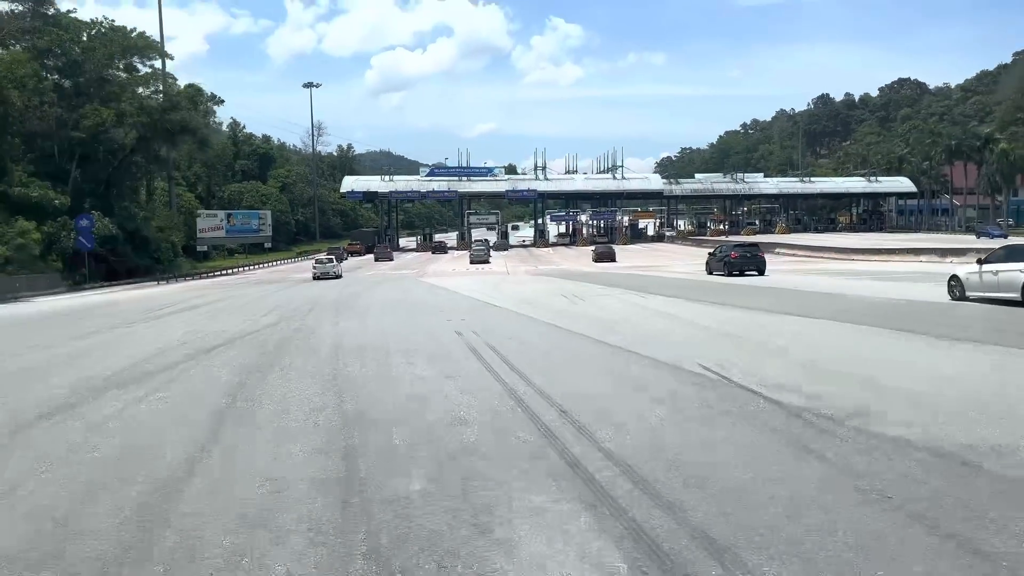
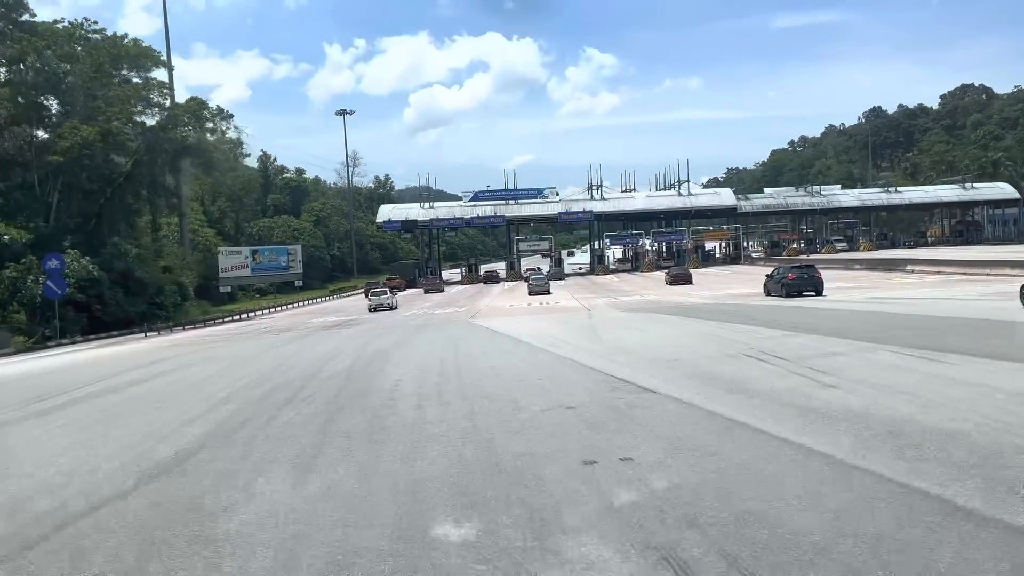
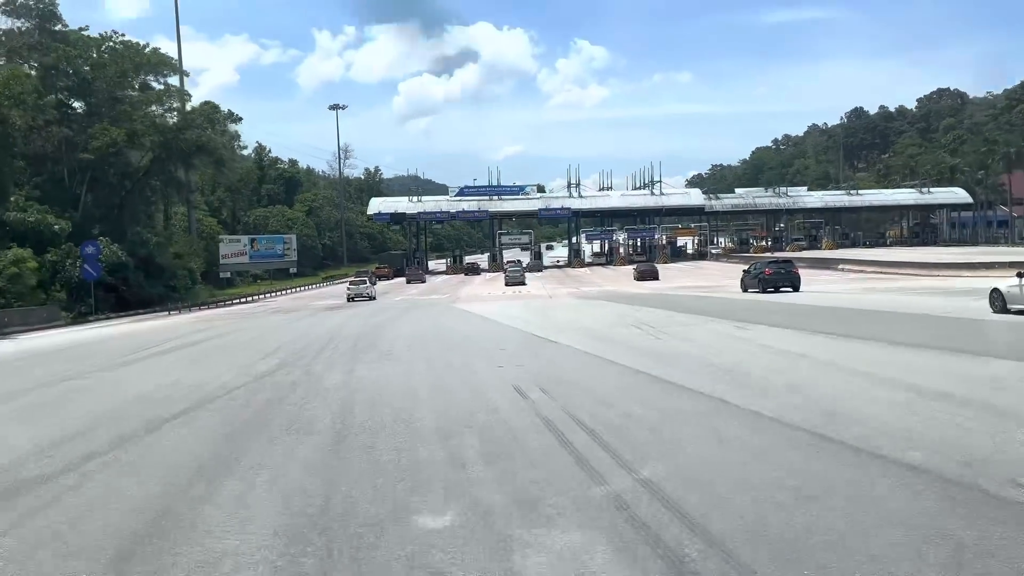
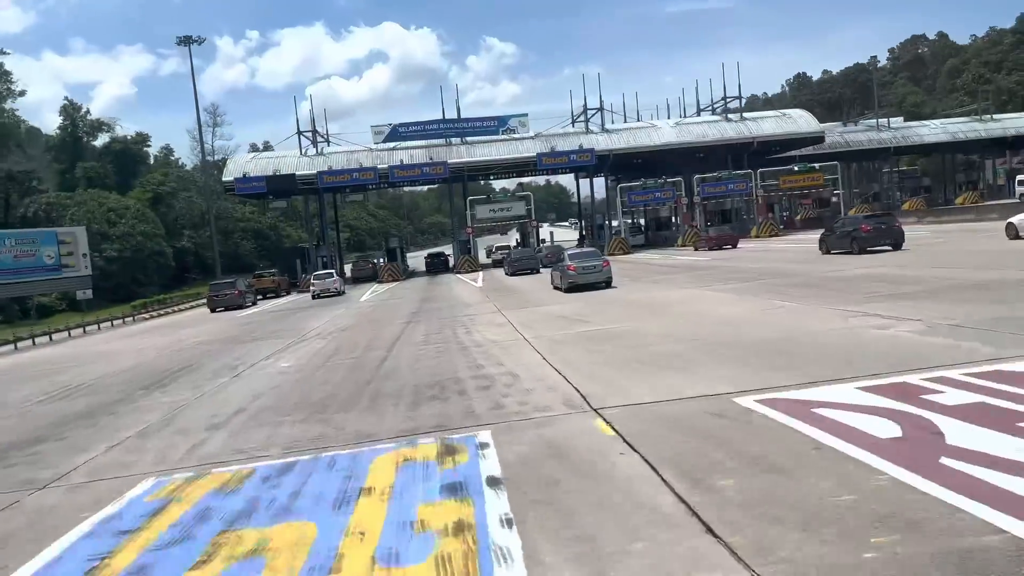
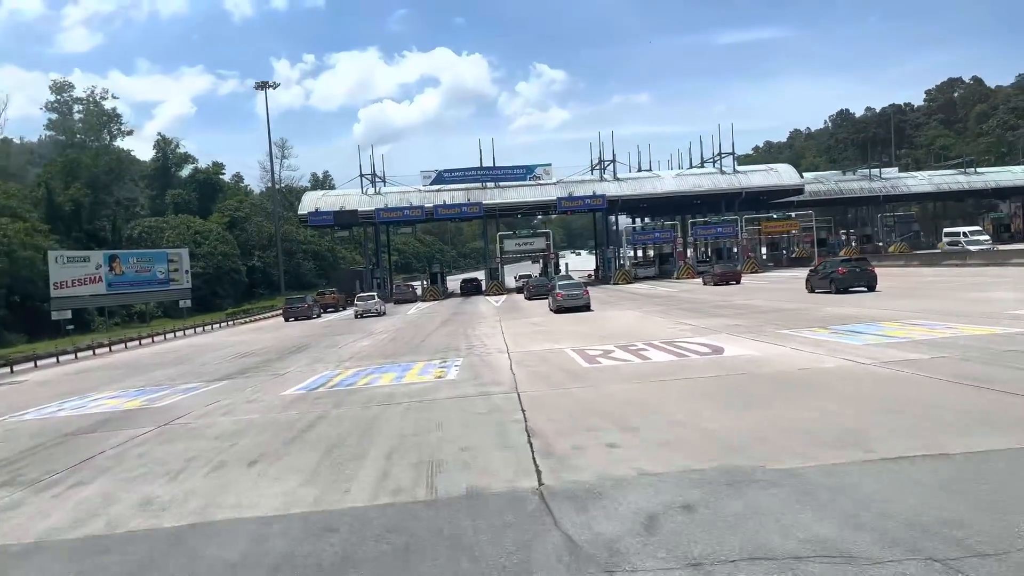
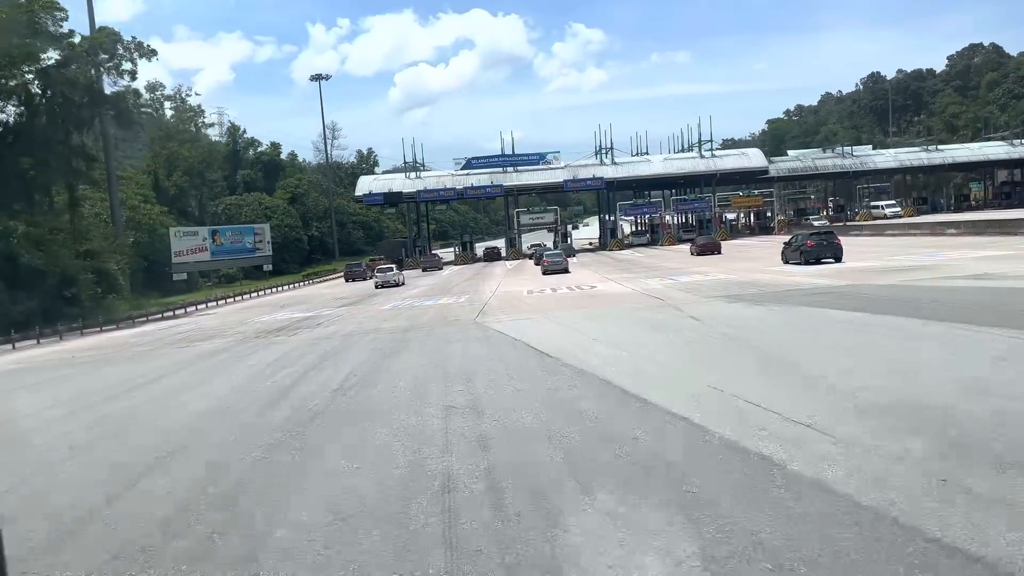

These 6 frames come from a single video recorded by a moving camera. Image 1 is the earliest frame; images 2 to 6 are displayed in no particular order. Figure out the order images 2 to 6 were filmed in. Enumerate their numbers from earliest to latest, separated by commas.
3, 2, 6, 5, 4
